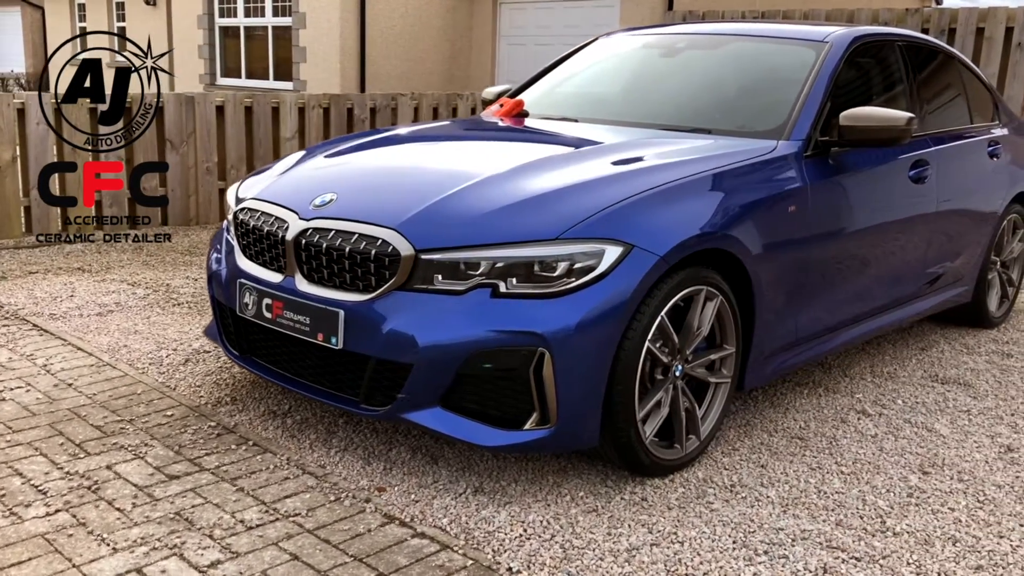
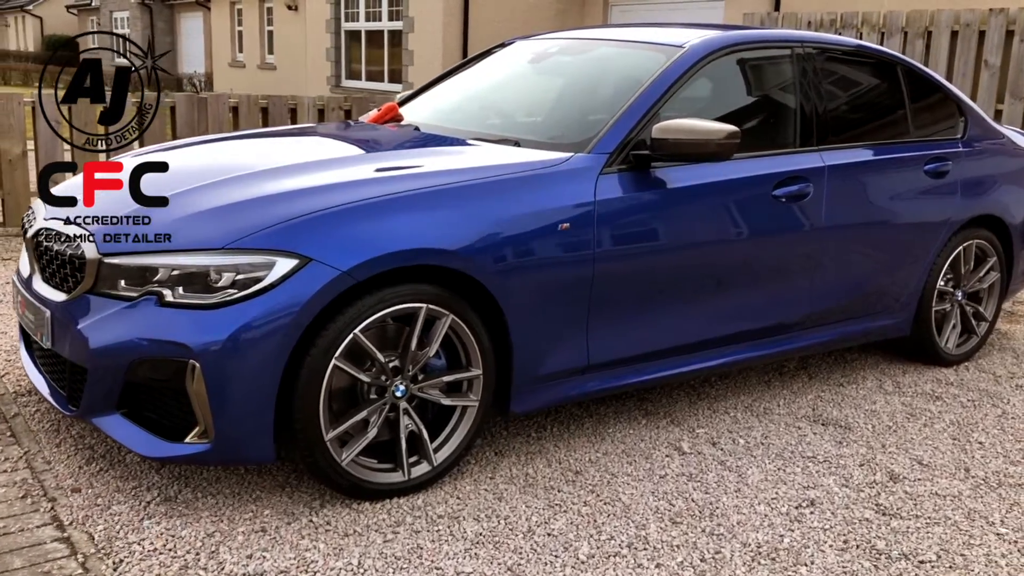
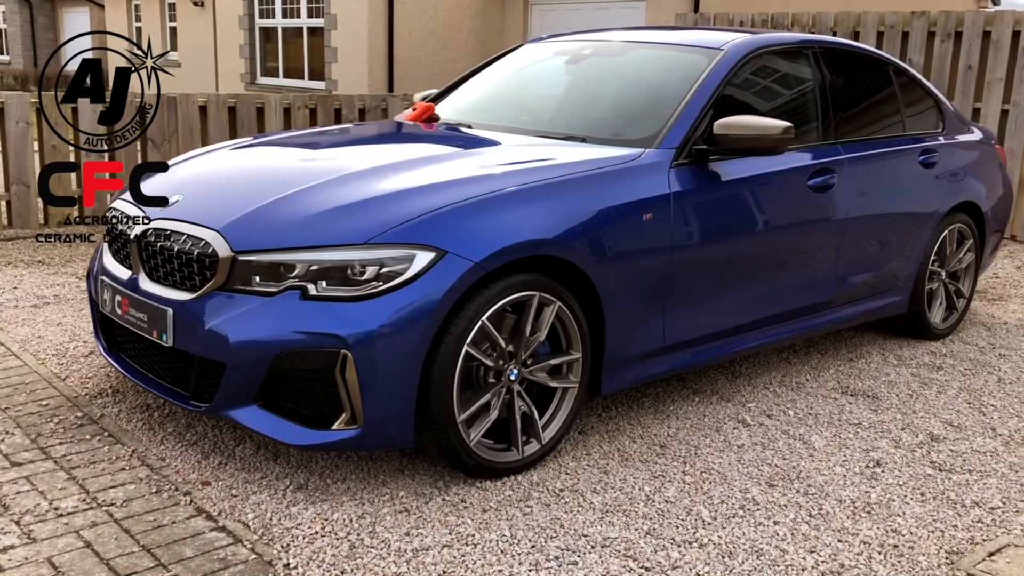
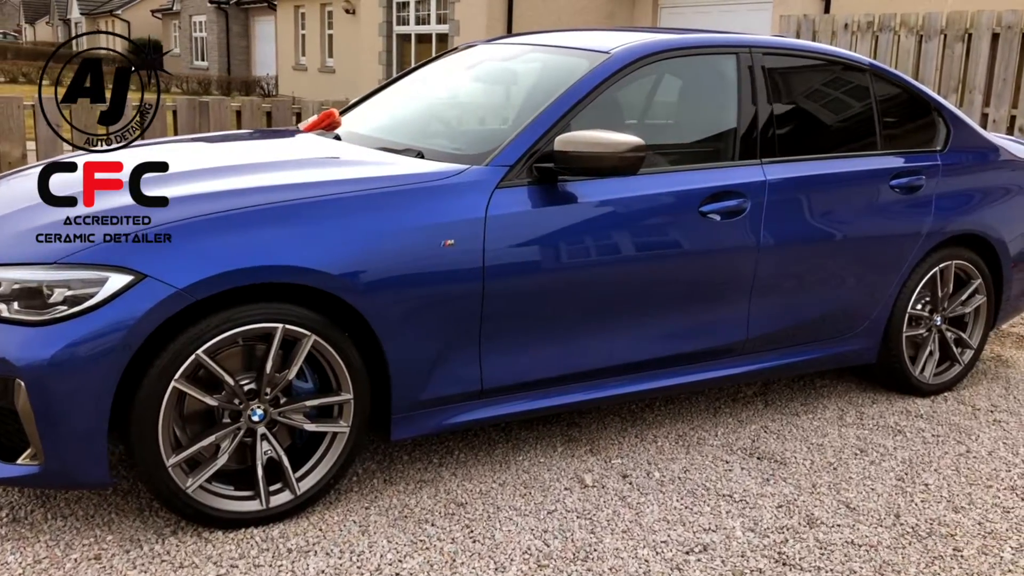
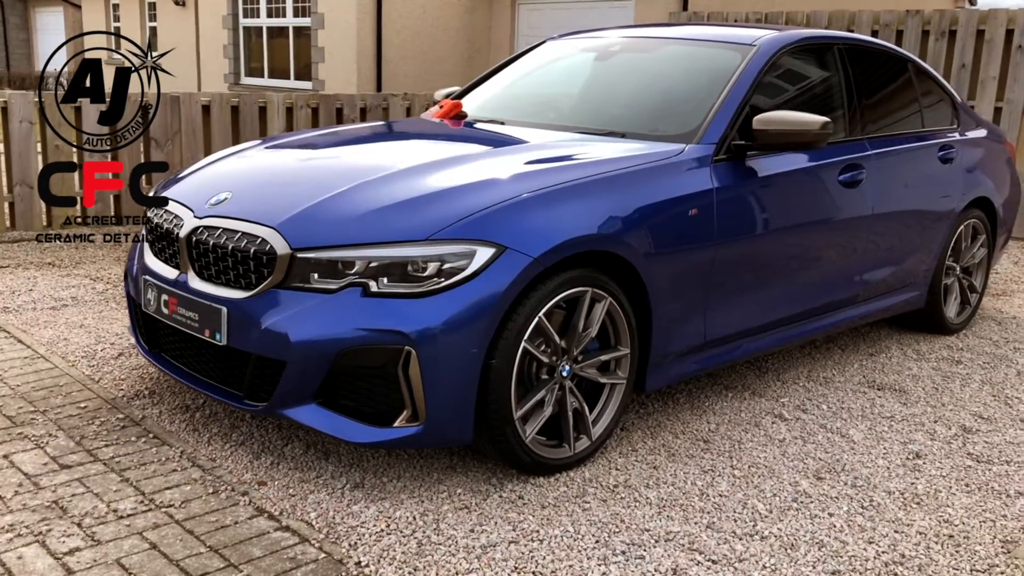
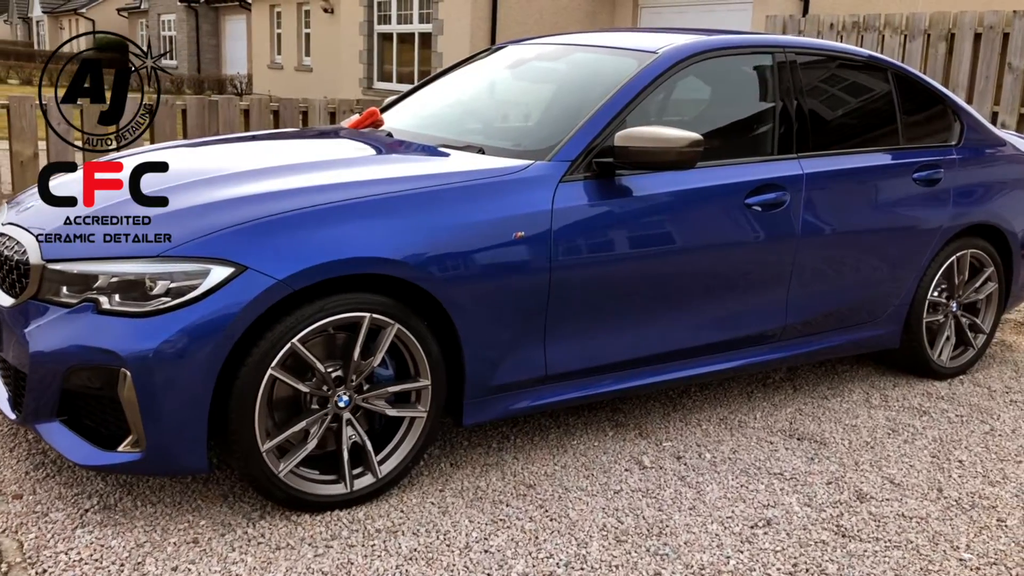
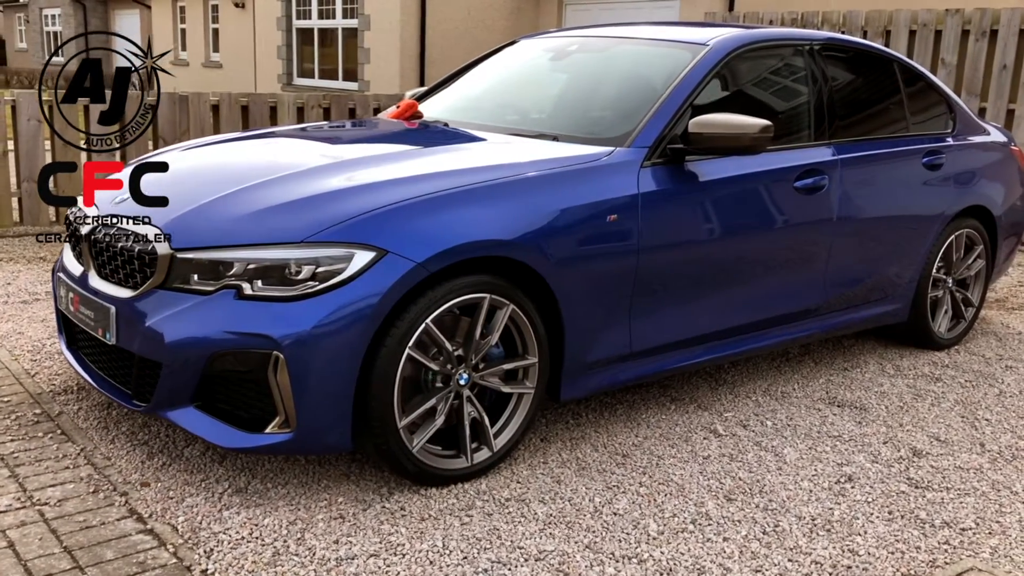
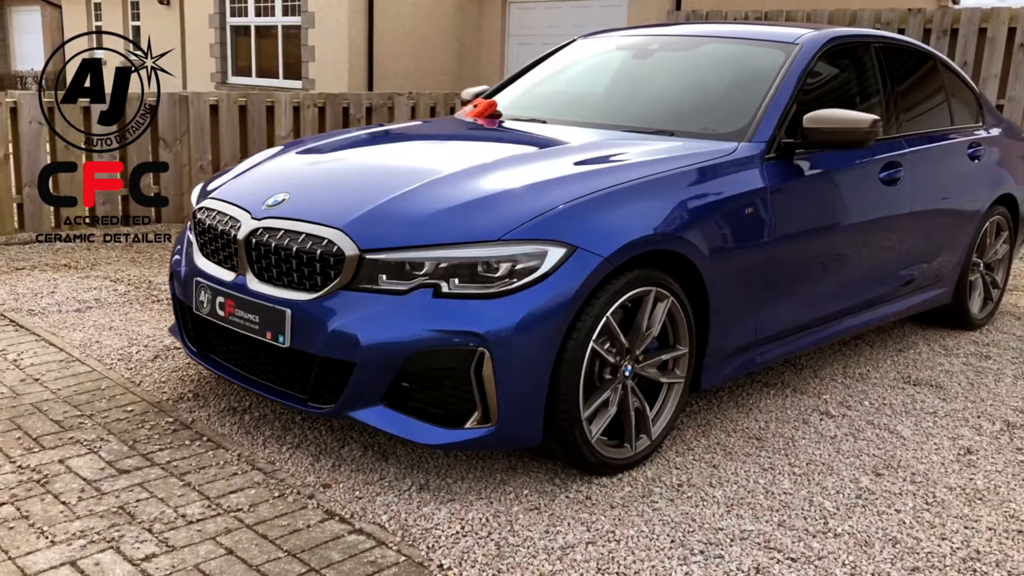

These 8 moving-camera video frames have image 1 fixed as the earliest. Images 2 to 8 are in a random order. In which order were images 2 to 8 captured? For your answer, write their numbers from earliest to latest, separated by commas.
8, 5, 3, 7, 2, 6, 4
